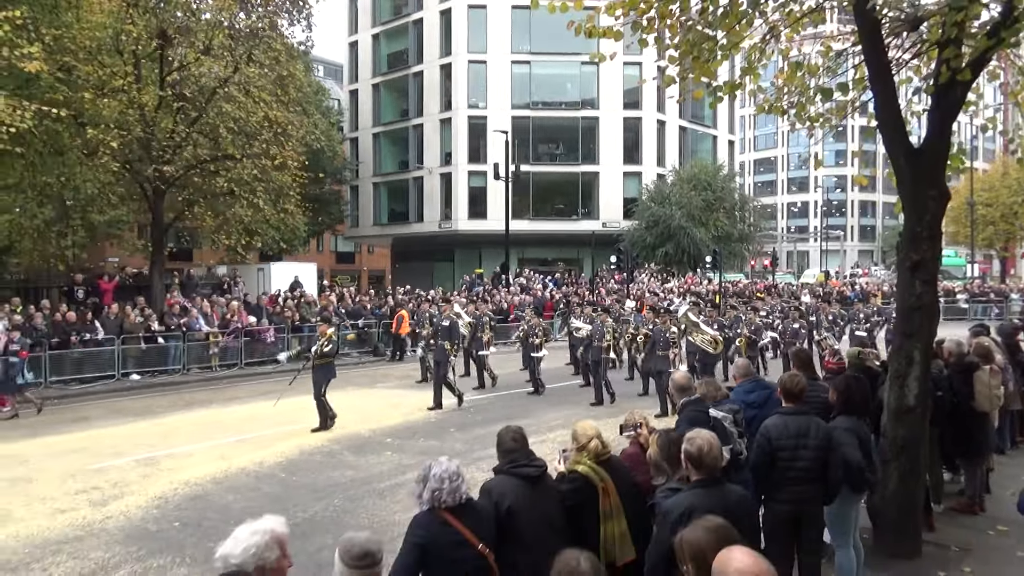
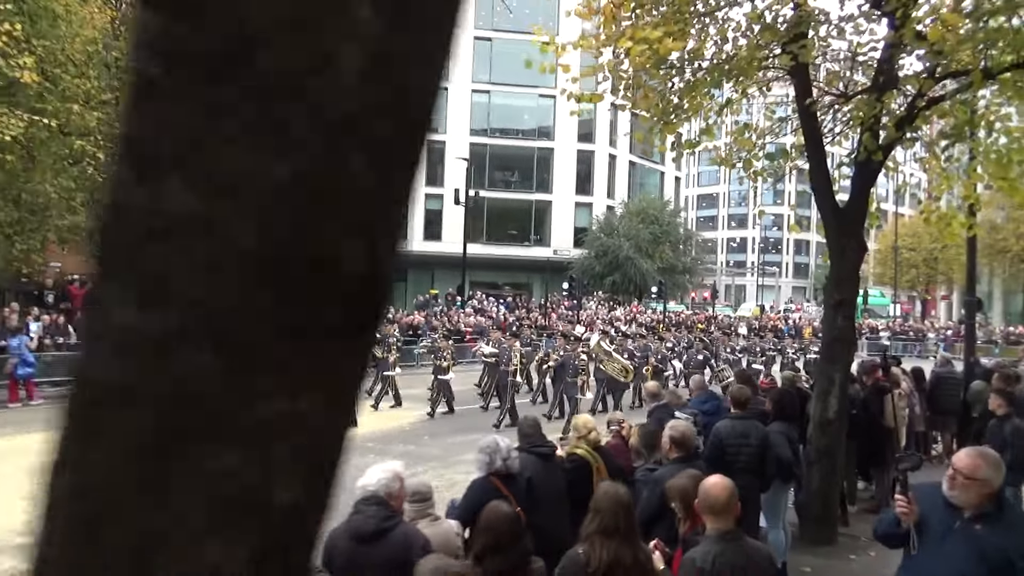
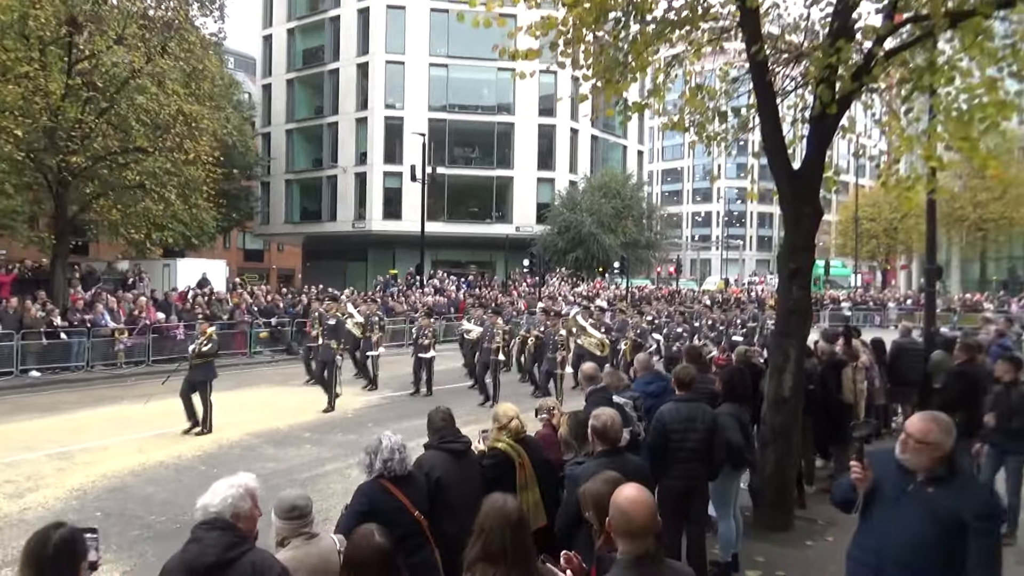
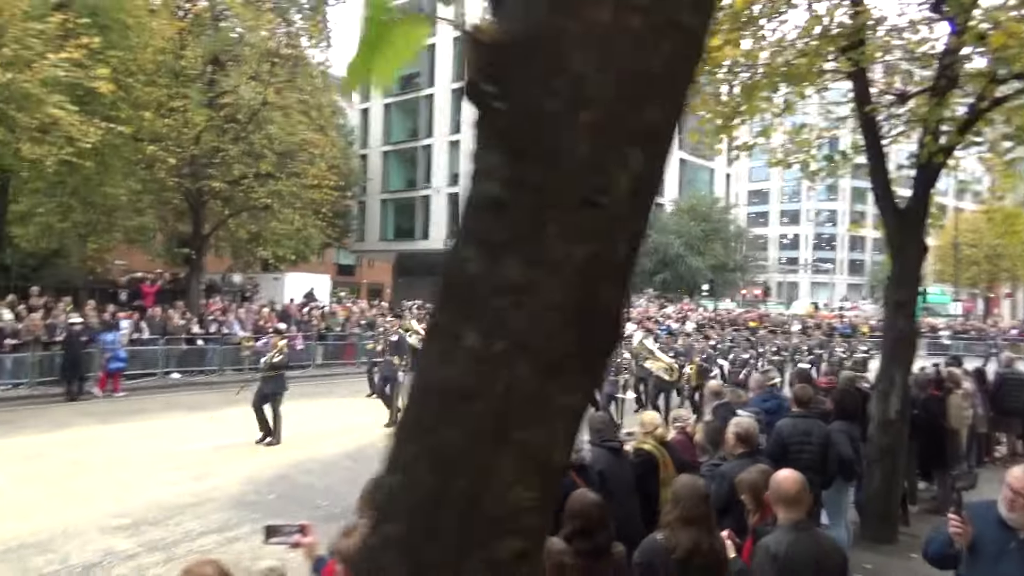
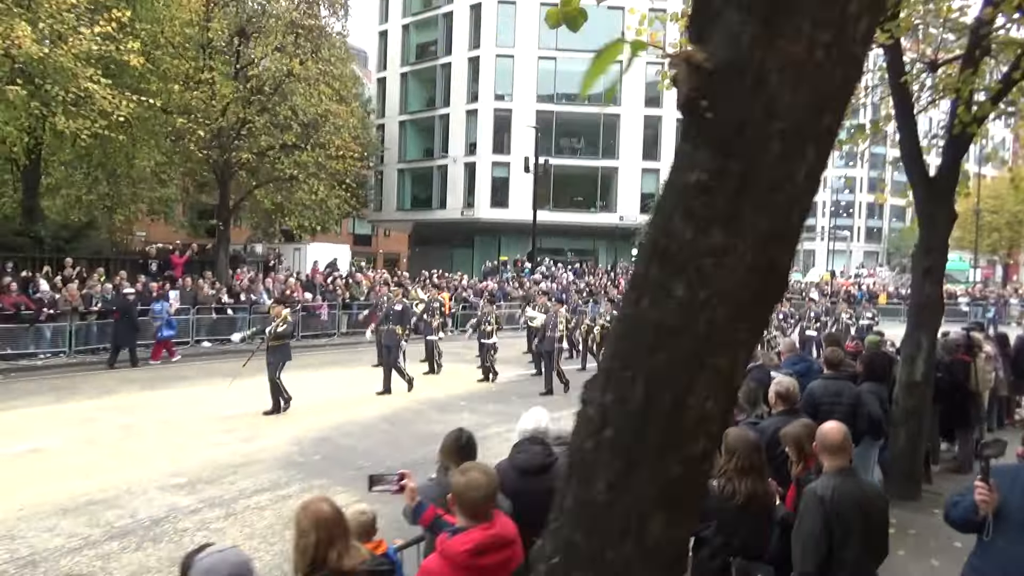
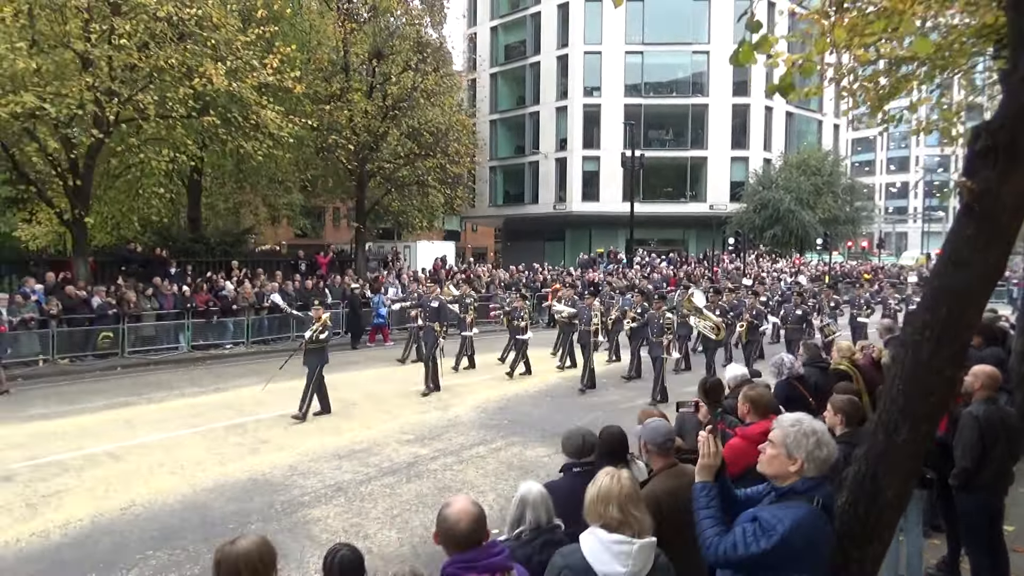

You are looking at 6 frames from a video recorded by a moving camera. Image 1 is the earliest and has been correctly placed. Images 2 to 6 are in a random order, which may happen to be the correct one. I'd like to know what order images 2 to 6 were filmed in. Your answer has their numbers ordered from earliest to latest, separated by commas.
3, 2, 4, 5, 6
